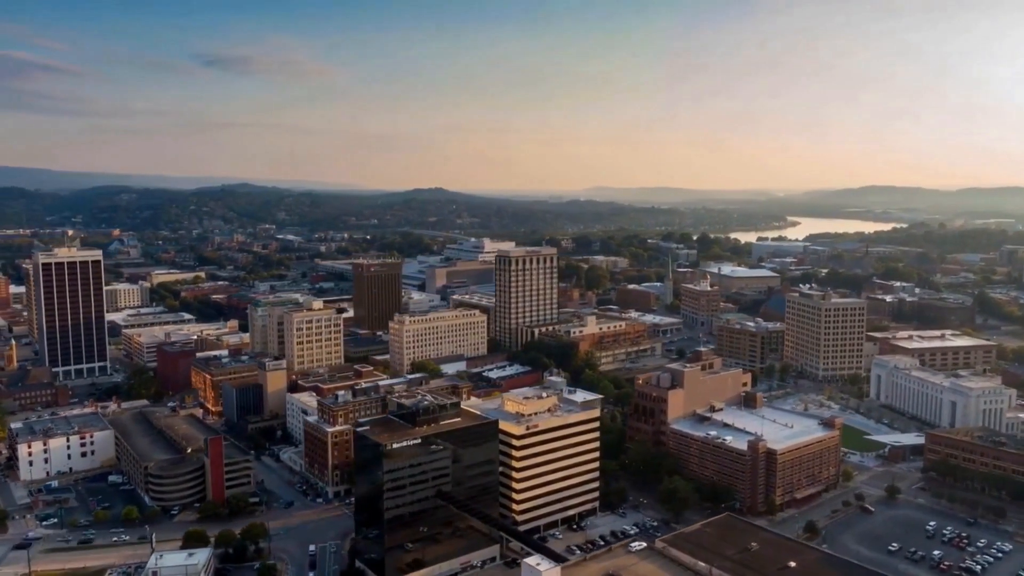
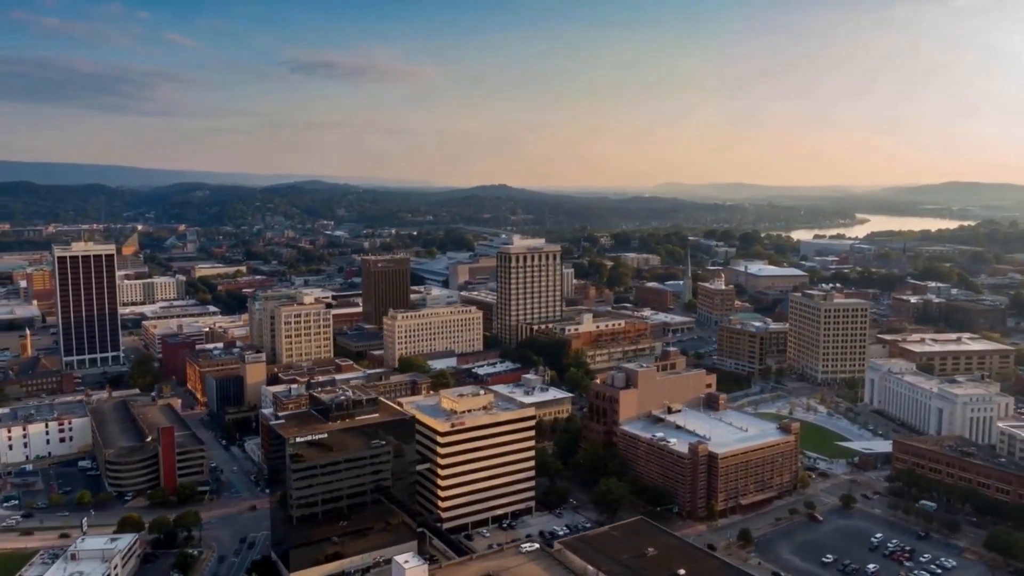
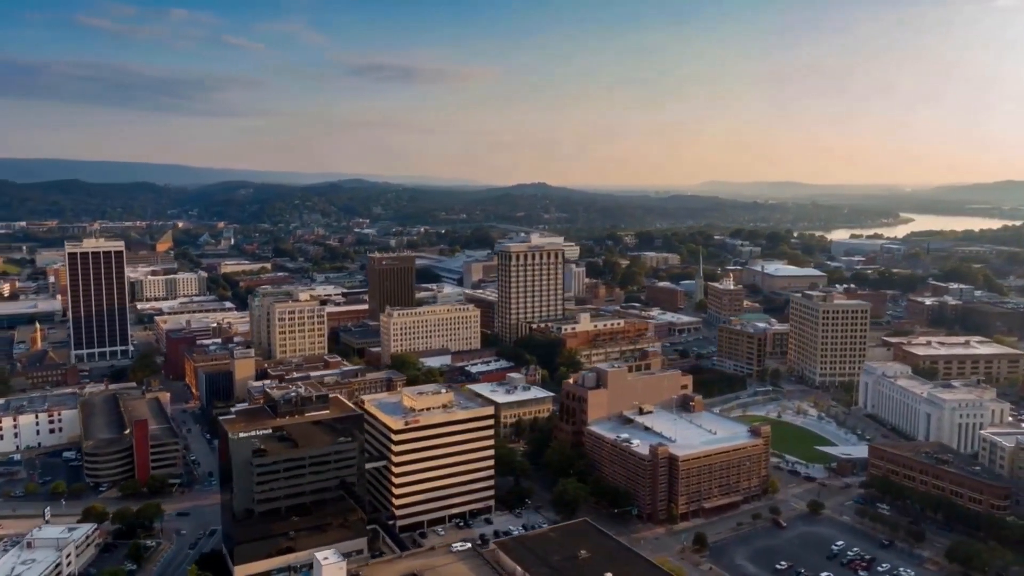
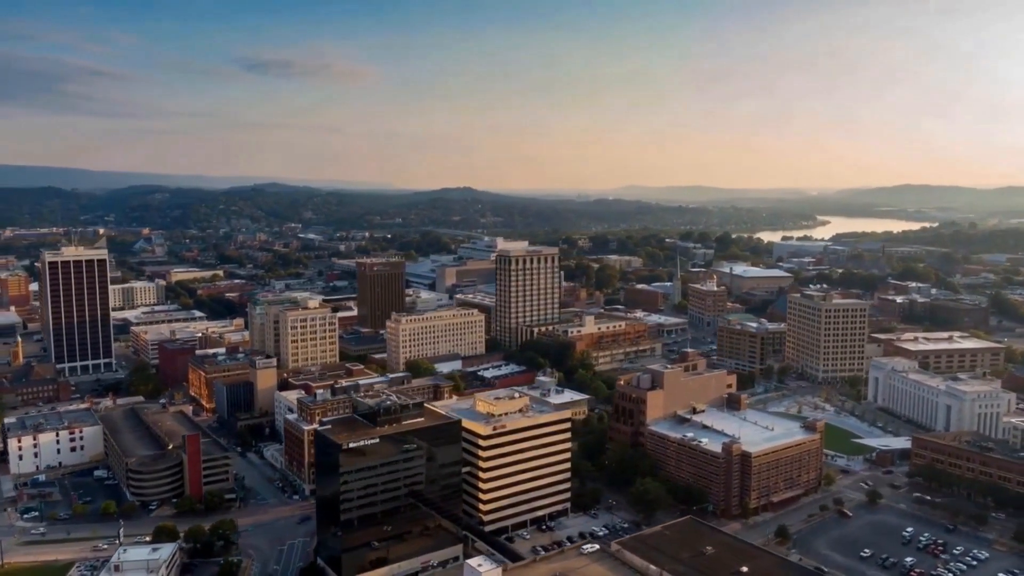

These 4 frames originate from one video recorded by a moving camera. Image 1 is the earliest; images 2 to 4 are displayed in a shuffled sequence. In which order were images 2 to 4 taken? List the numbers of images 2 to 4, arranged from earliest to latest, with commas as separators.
4, 2, 3
